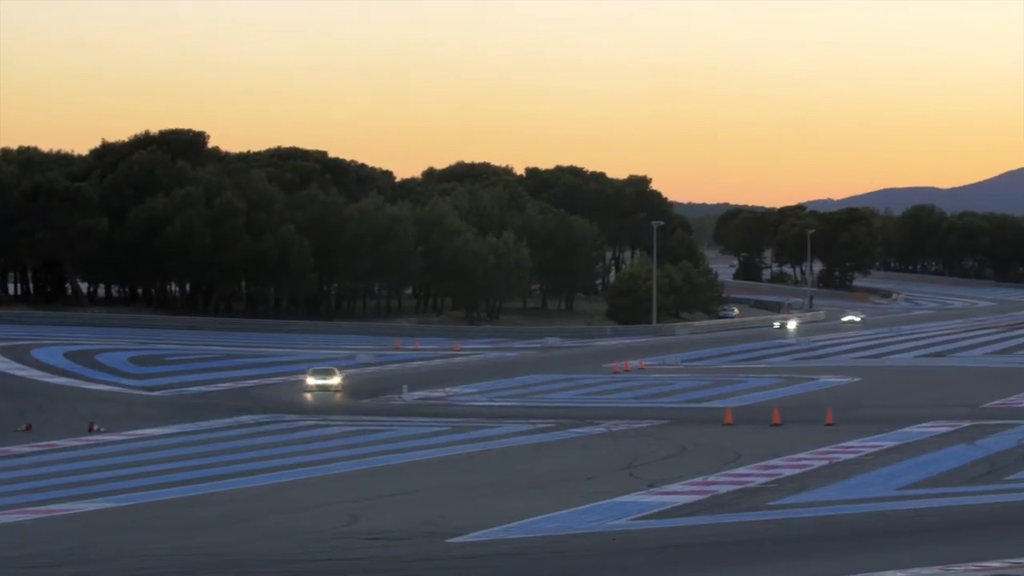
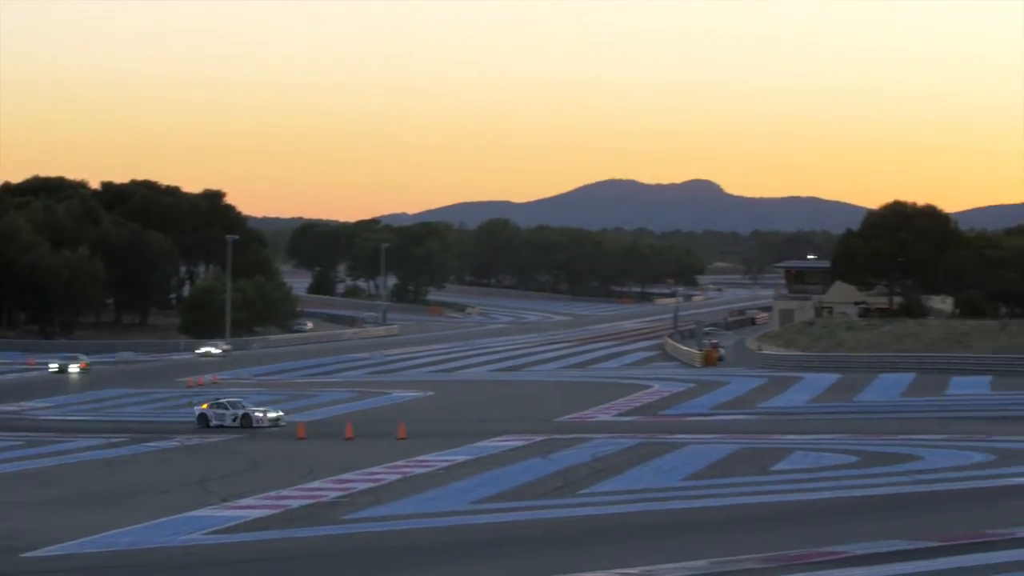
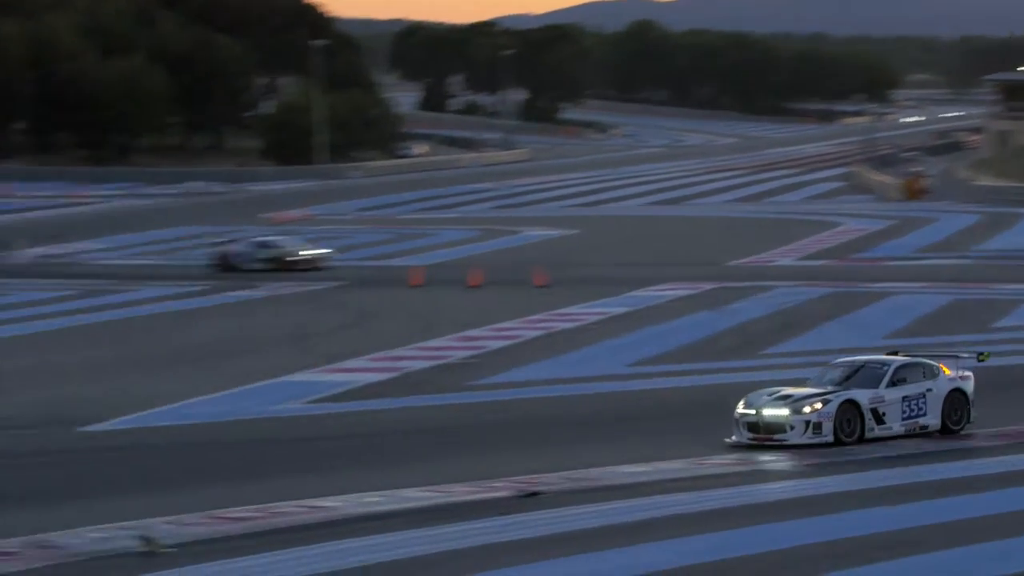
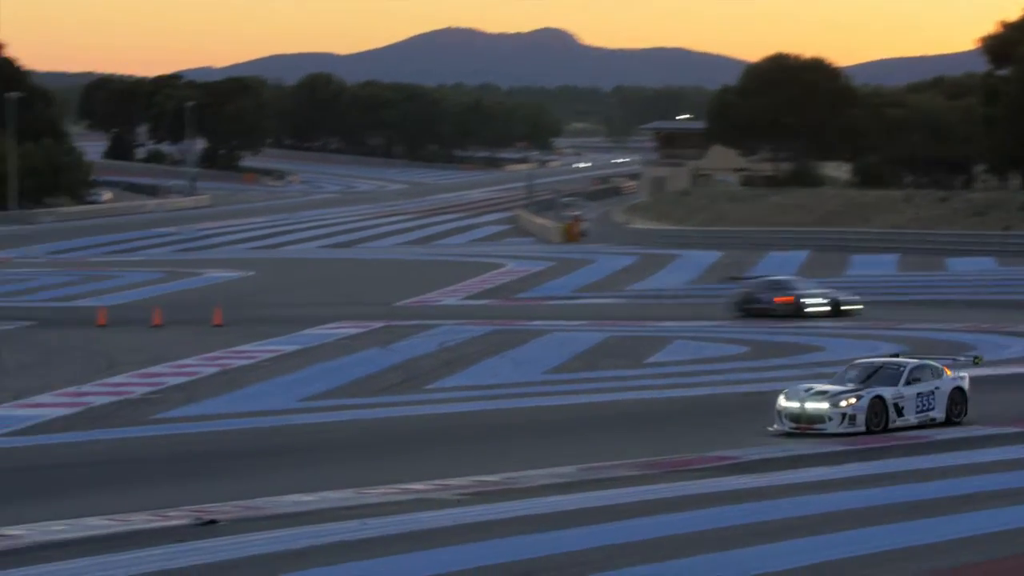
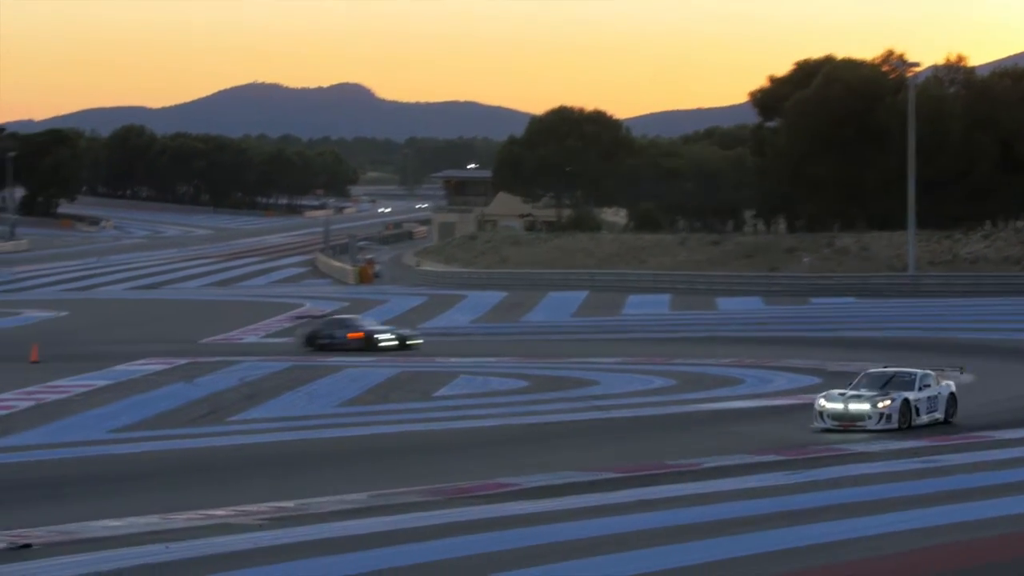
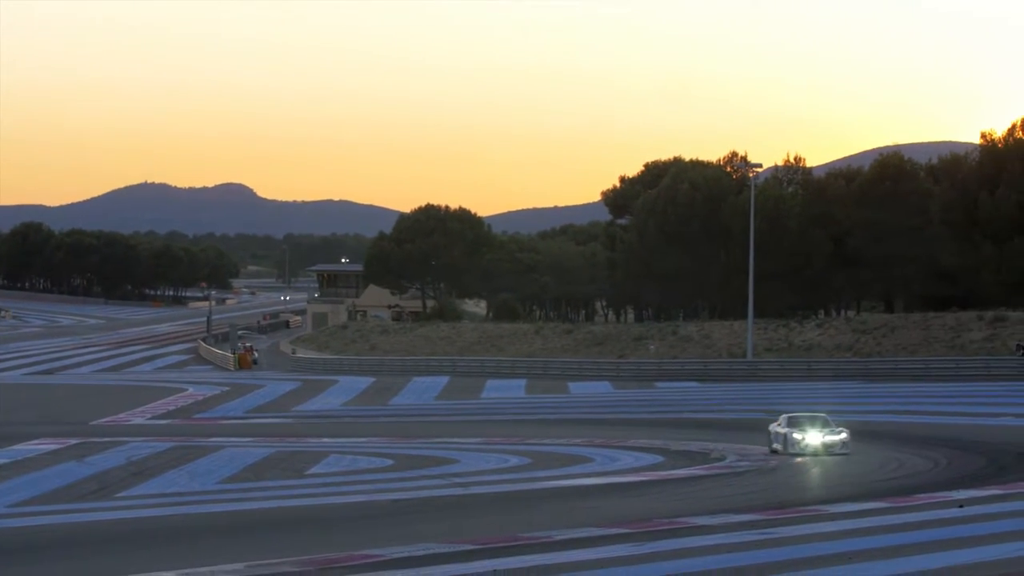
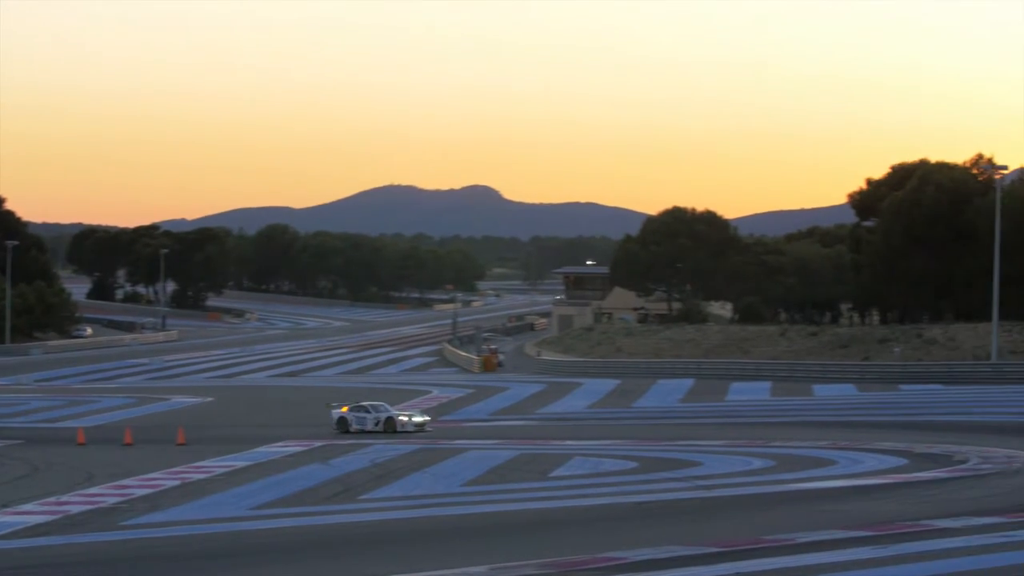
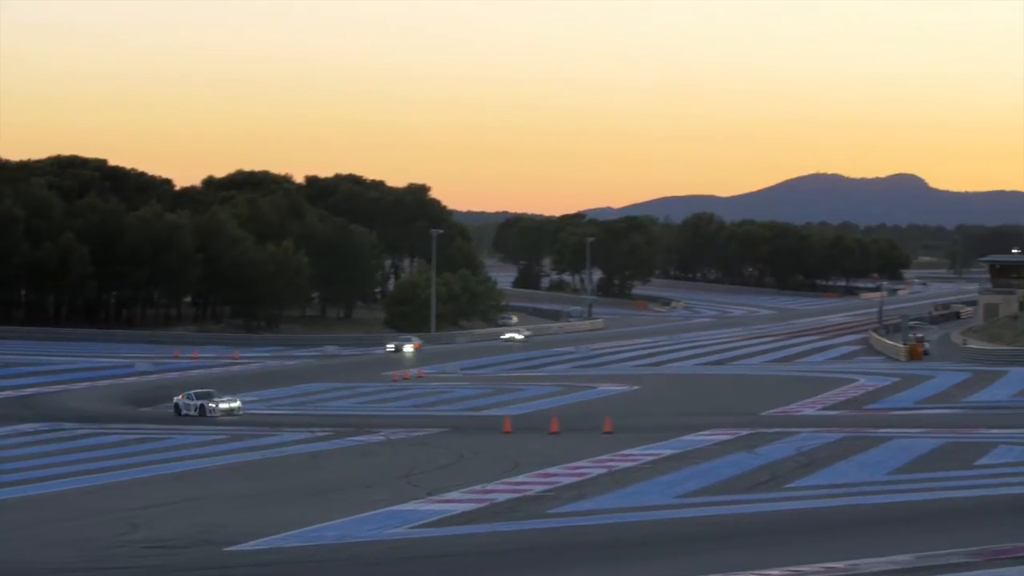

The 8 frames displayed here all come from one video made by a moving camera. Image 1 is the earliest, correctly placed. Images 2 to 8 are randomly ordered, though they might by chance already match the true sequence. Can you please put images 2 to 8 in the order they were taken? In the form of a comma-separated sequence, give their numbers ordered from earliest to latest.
8, 2, 7, 6, 5, 4, 3
